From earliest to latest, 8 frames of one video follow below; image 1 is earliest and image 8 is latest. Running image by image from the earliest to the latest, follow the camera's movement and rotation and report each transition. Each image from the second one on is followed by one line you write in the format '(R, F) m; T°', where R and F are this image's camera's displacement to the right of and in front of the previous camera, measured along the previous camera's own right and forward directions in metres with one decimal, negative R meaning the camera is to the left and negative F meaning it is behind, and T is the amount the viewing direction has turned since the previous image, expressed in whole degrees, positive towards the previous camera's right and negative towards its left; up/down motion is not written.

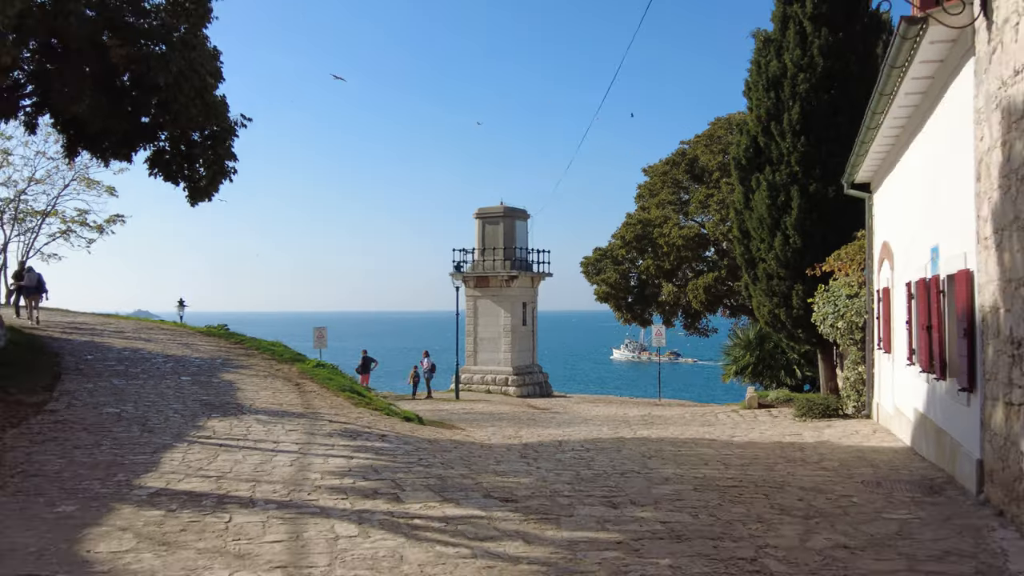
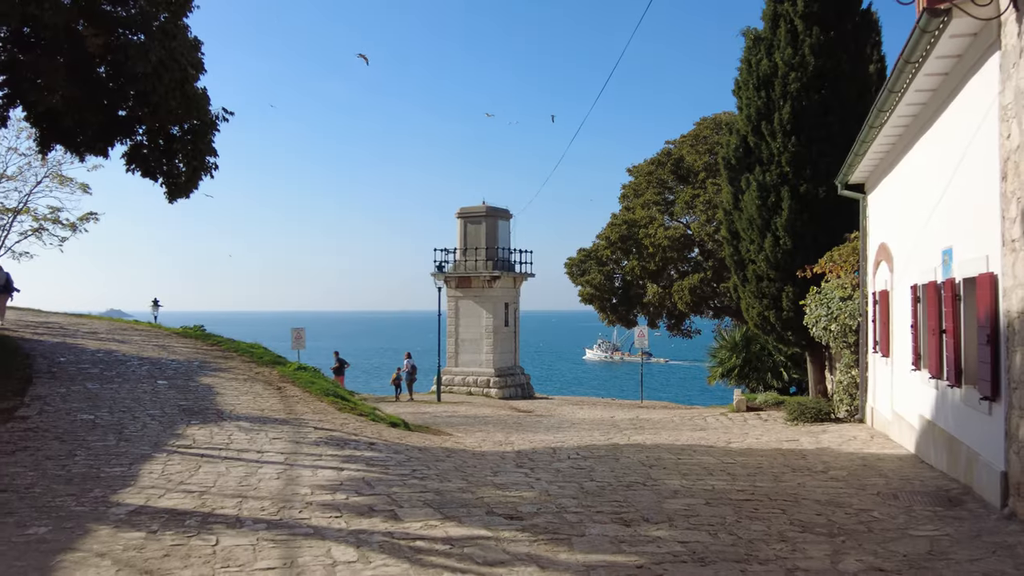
(-0.2, +0.4) m; +2°
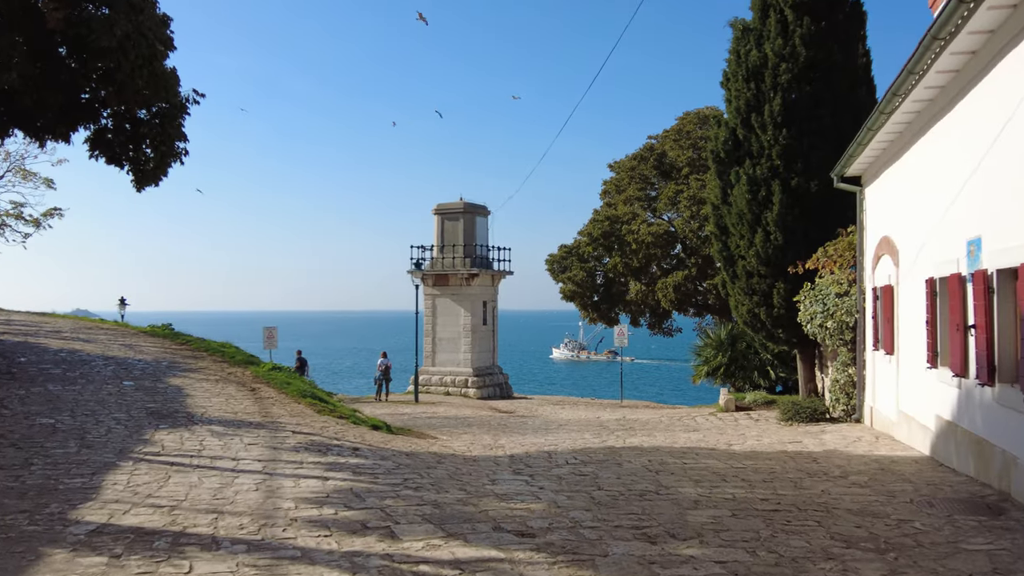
(-0.3, +0.6) m; +2°
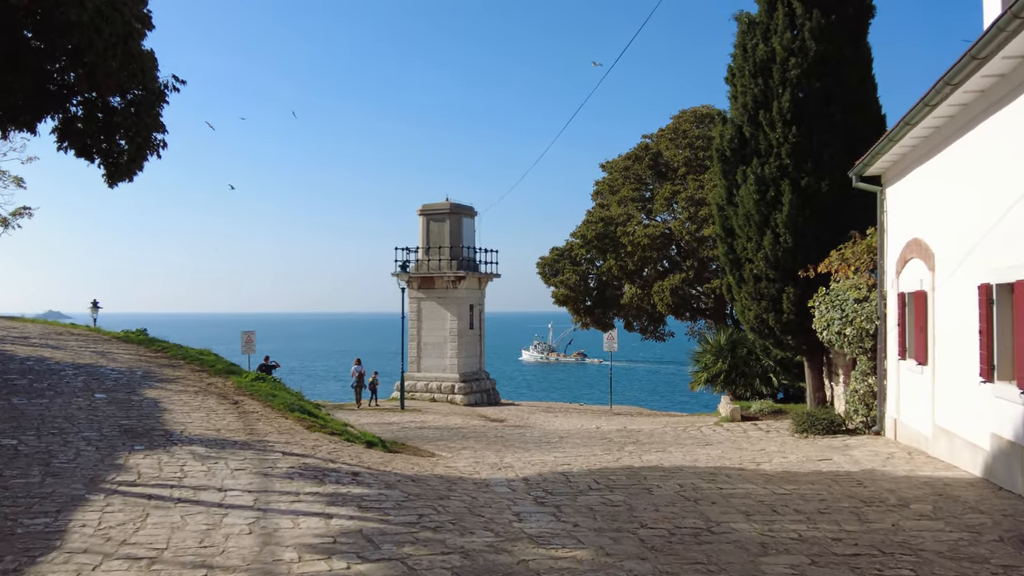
(-0.4, +0.9) m; +2°
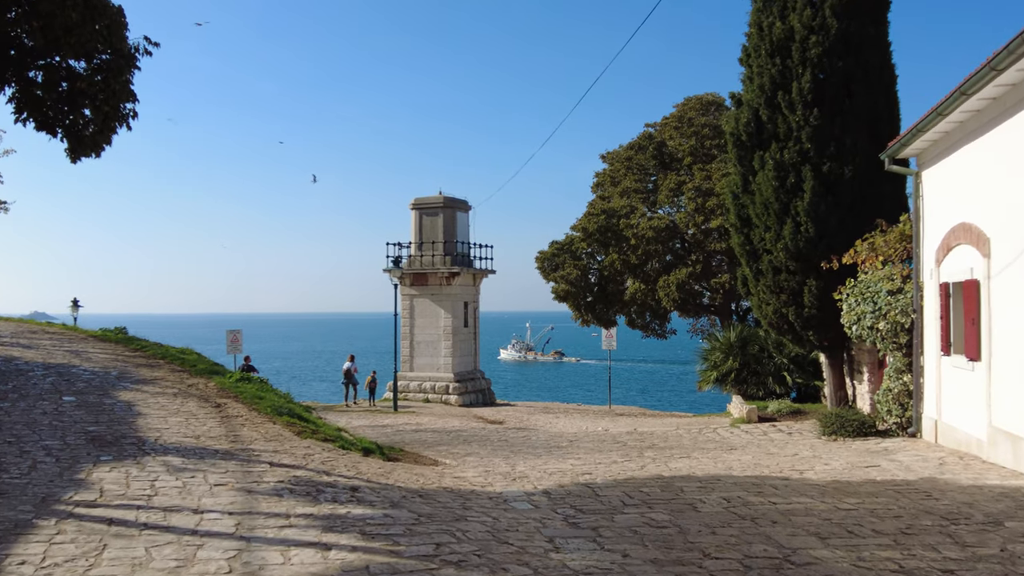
(-0.3, +1.1) m; +1°
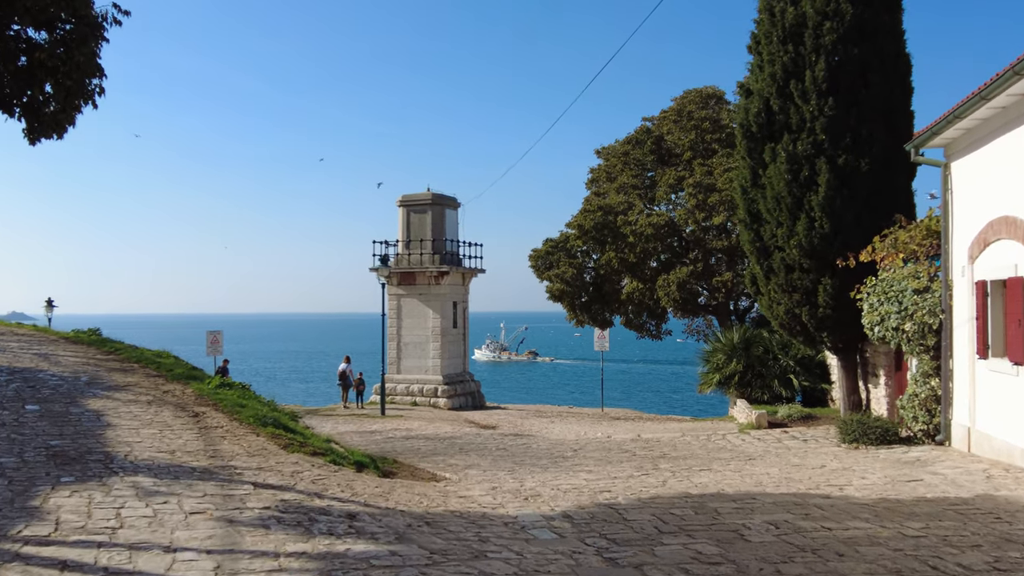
(-0.3, +0.9) m; +1°
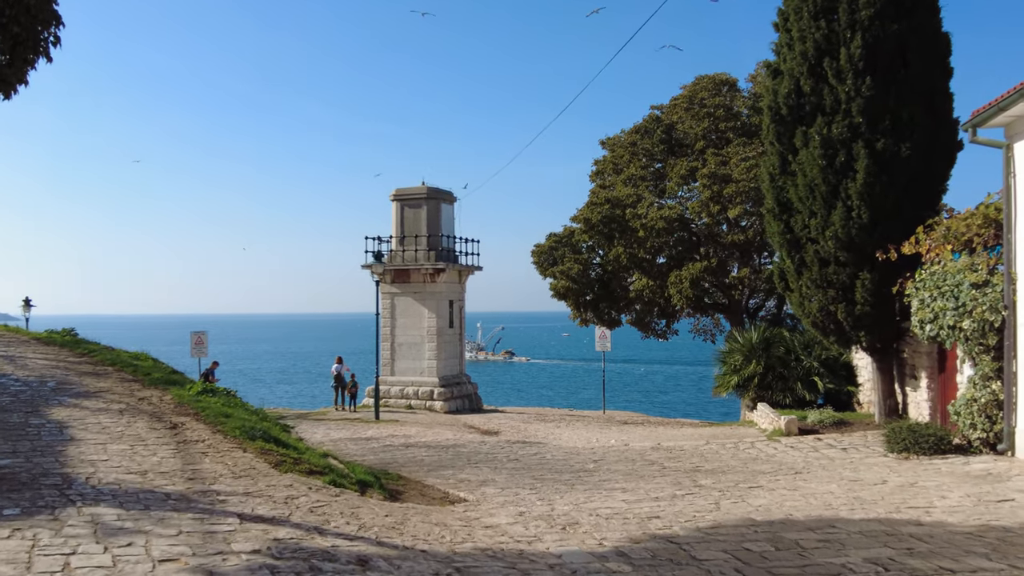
(-0.4, +1.3) m; +1°
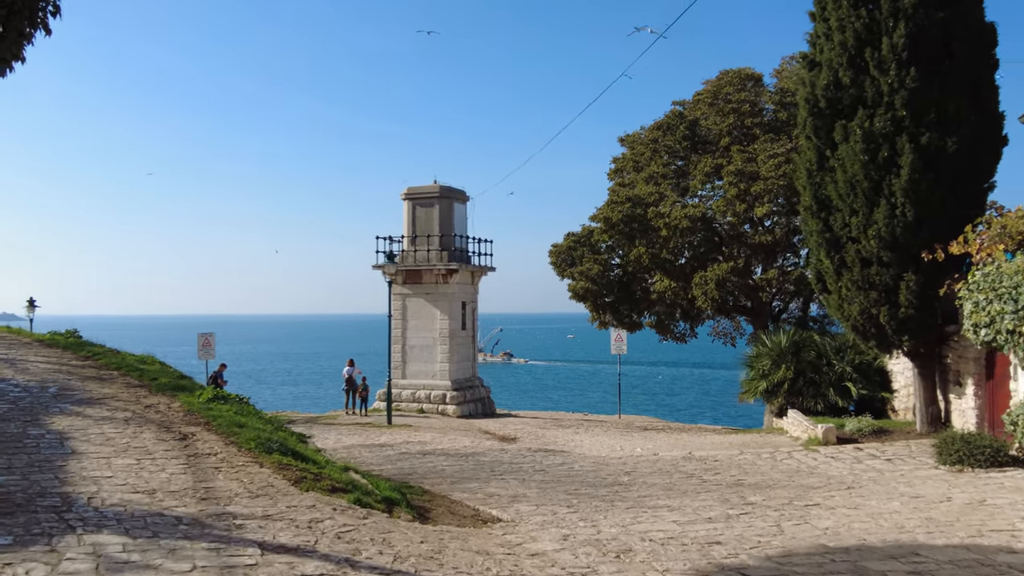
(-0.3, +0.7) m; 0°
